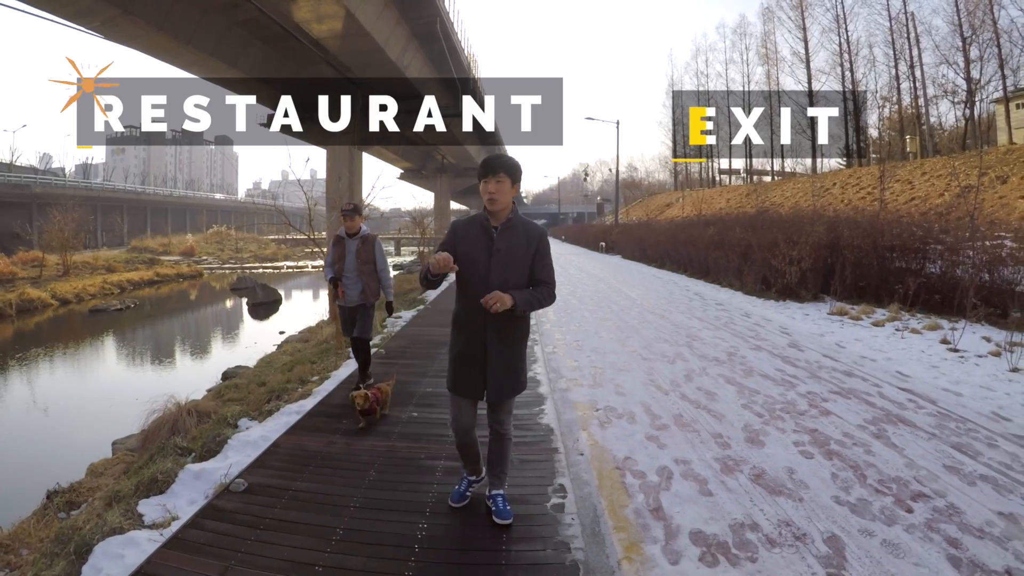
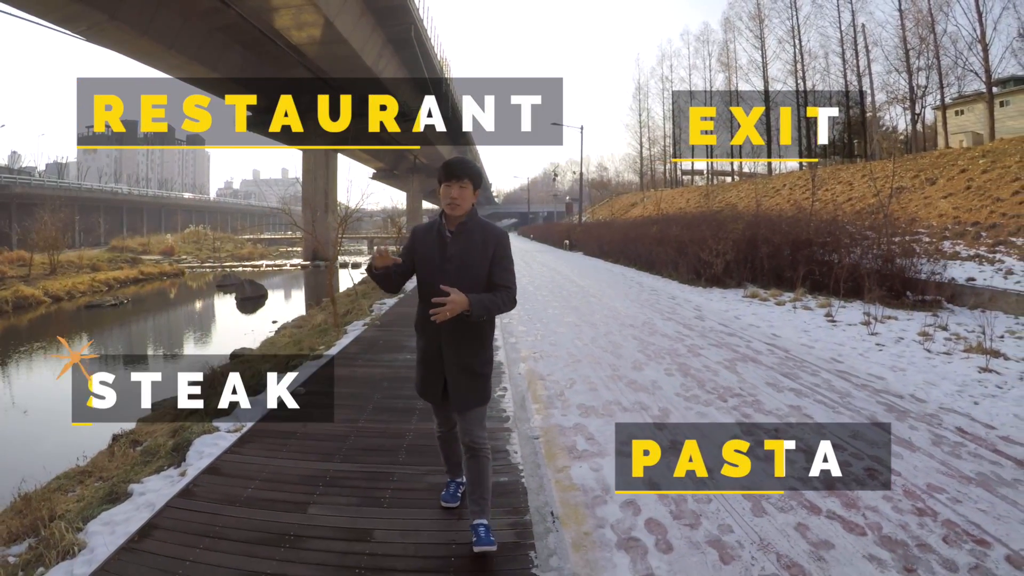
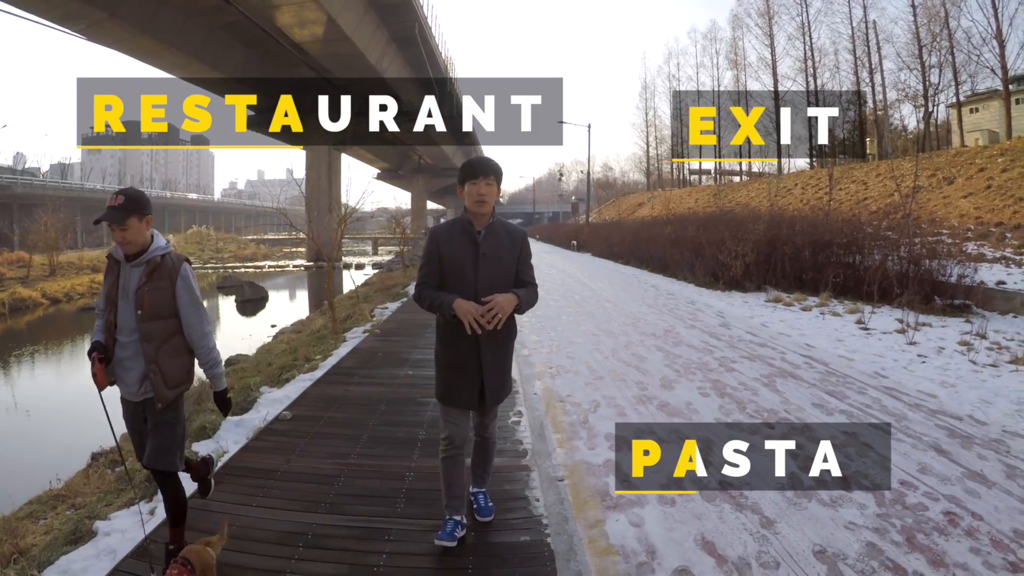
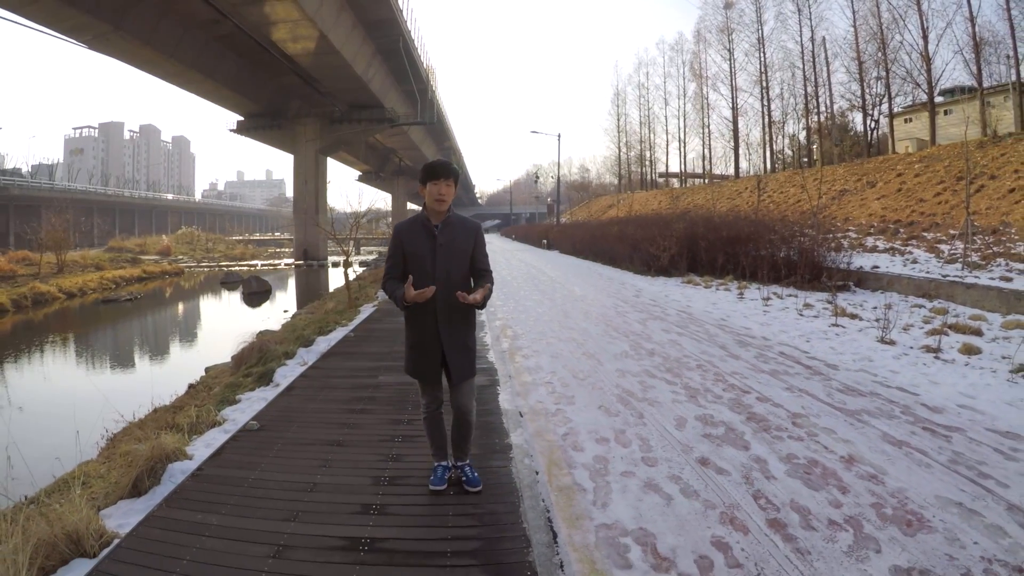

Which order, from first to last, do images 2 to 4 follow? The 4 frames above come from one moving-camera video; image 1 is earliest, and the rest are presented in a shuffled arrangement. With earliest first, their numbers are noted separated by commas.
3, 2, 4
